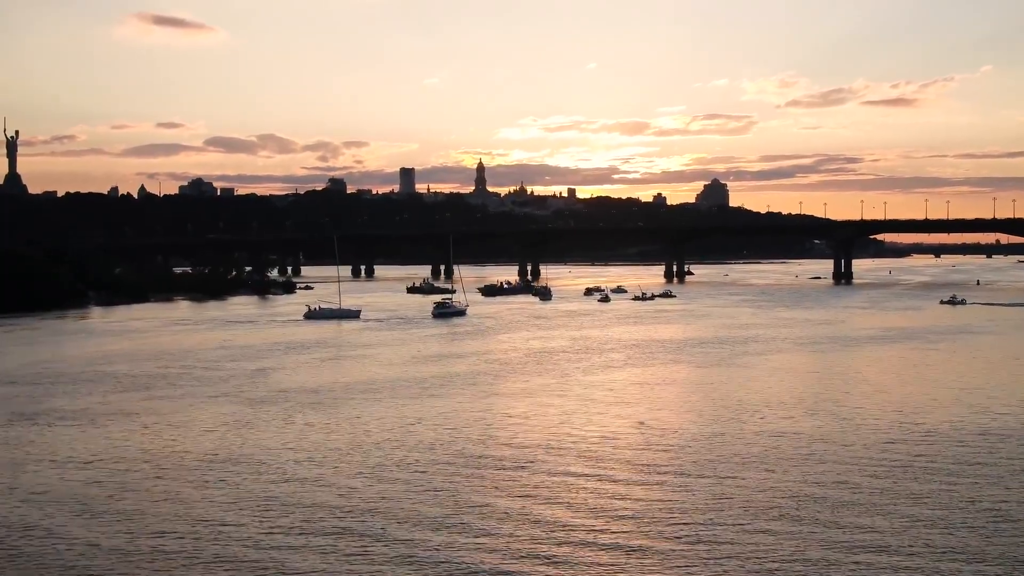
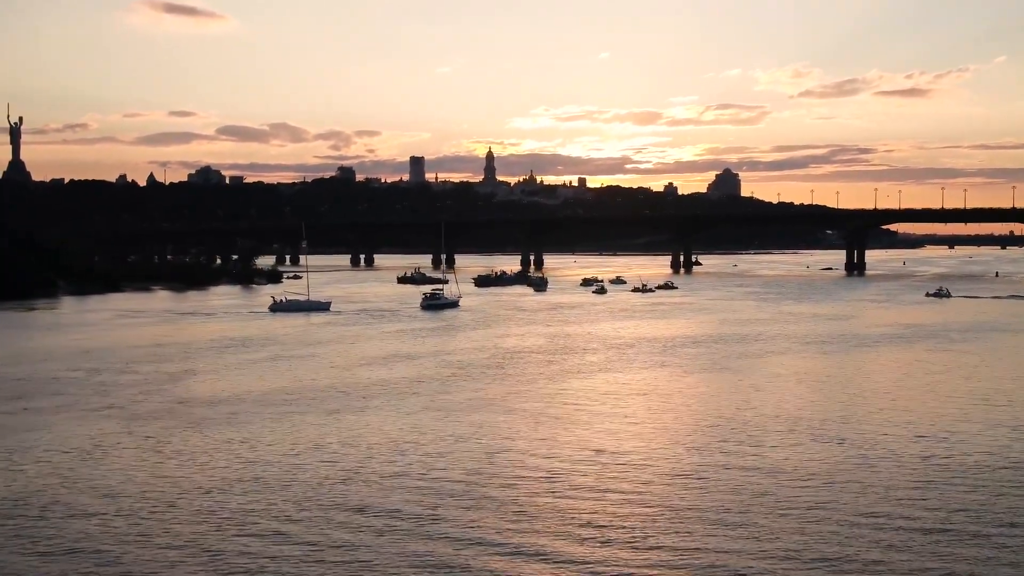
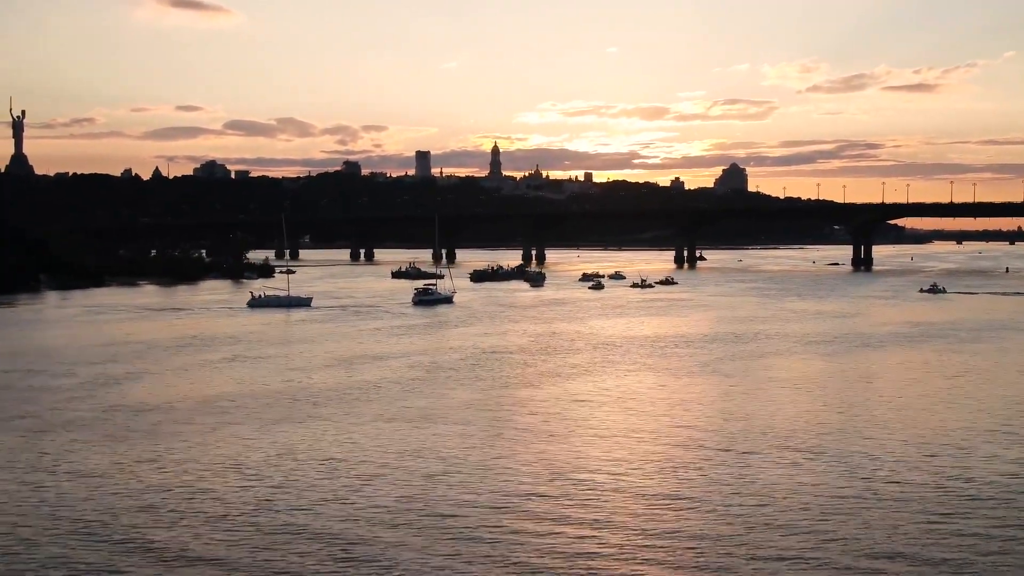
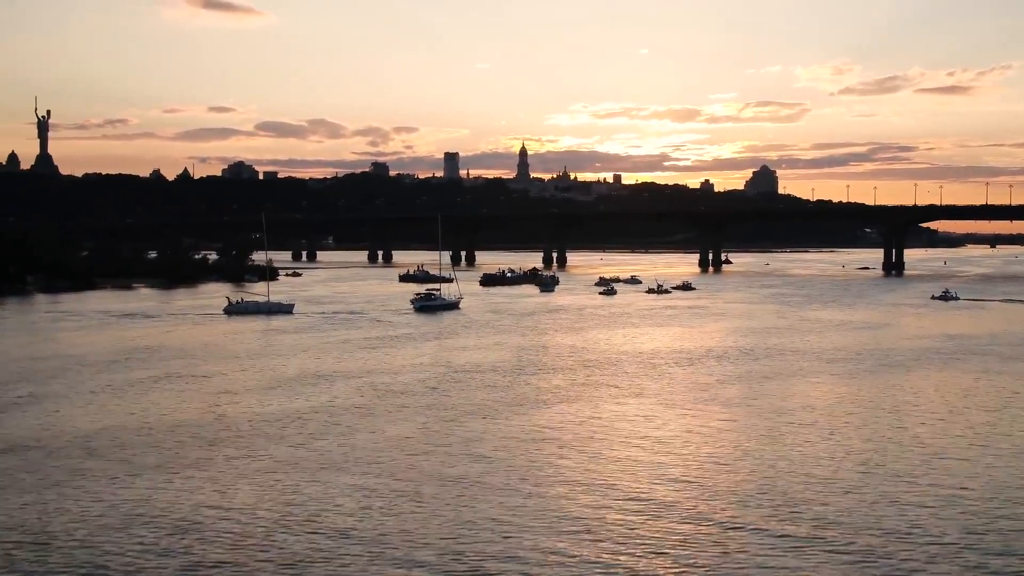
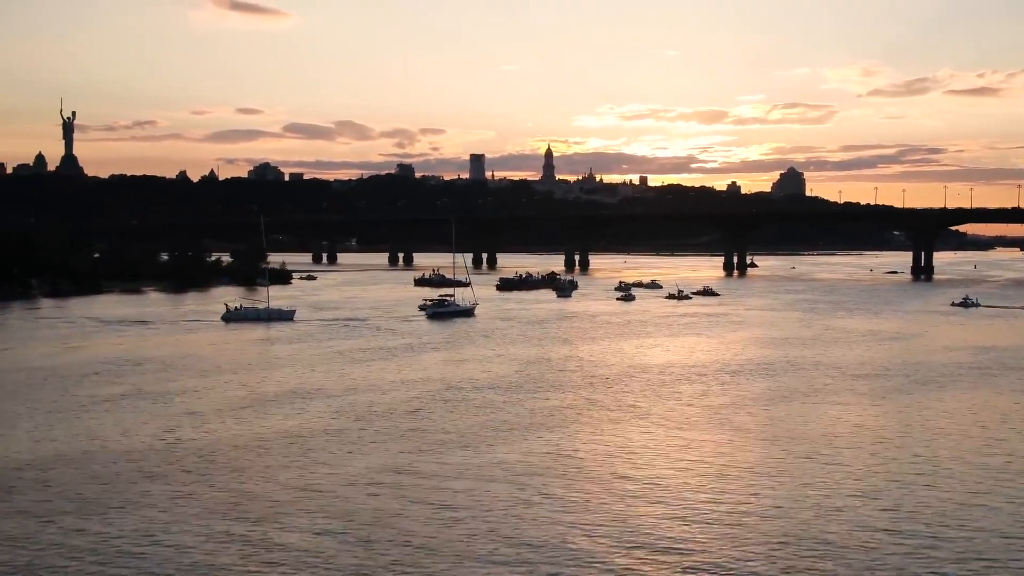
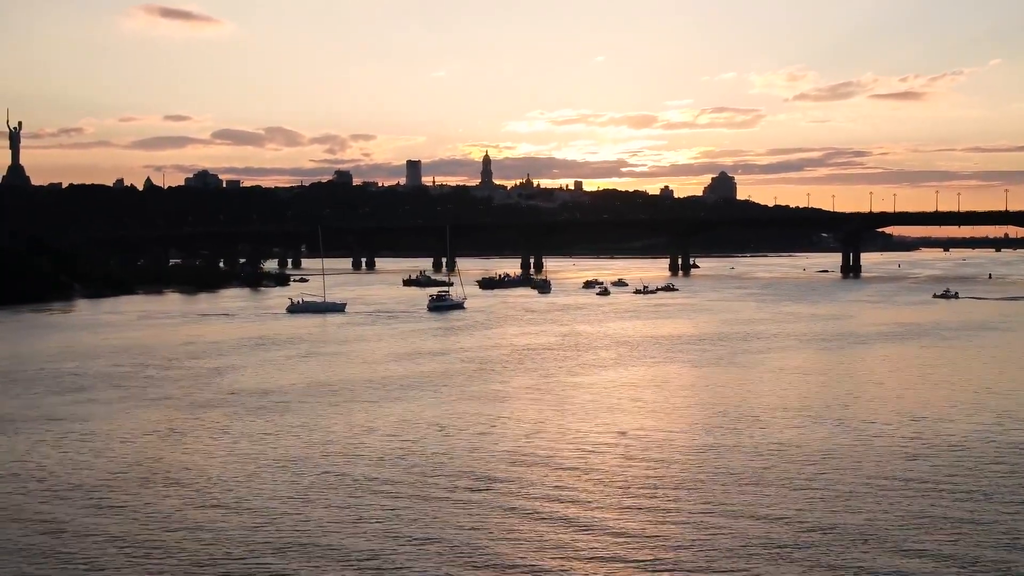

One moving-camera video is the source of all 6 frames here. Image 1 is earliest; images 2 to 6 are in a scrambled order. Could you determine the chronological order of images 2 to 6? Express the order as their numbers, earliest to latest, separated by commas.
6, 2, 3, 4, 5
